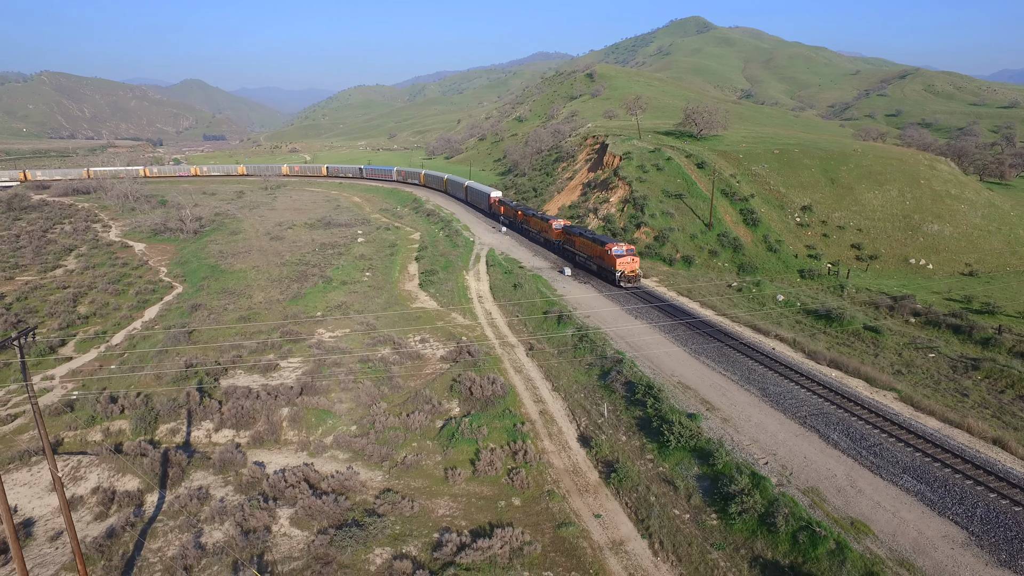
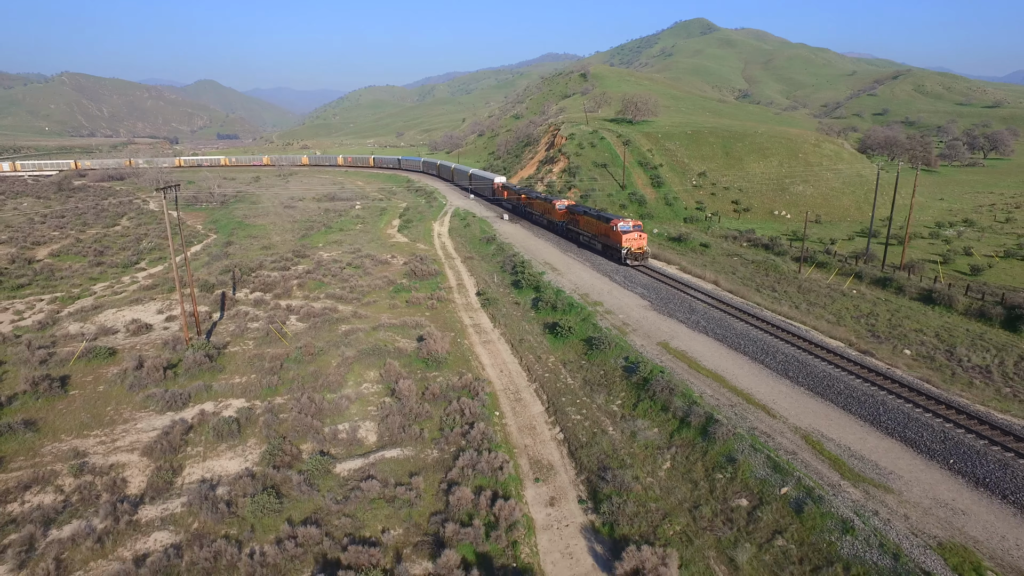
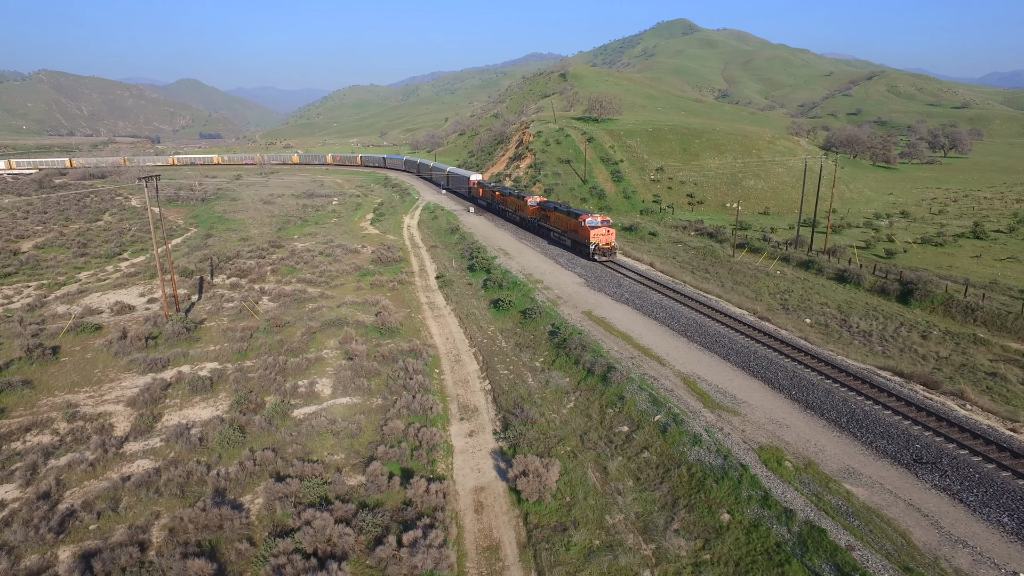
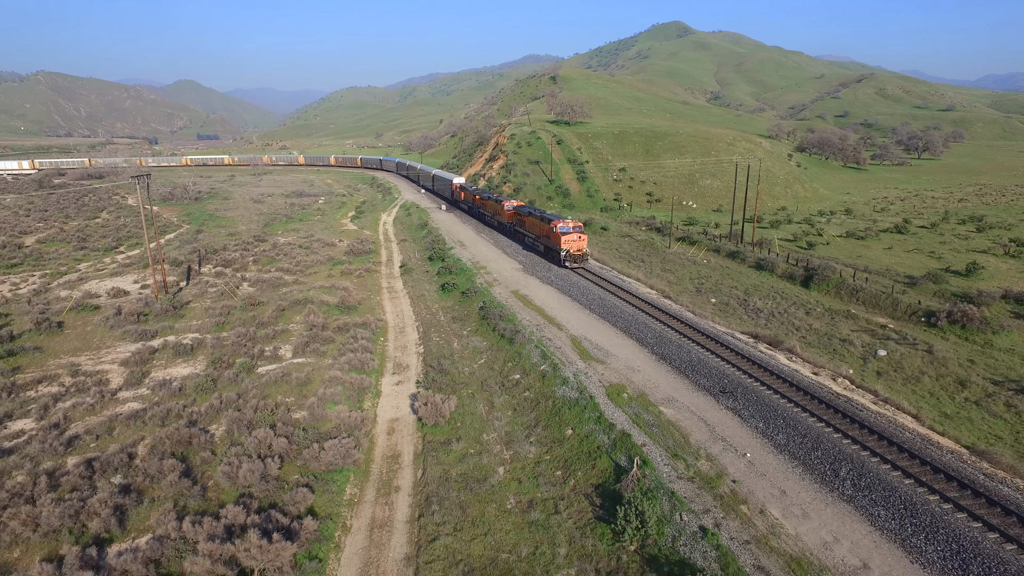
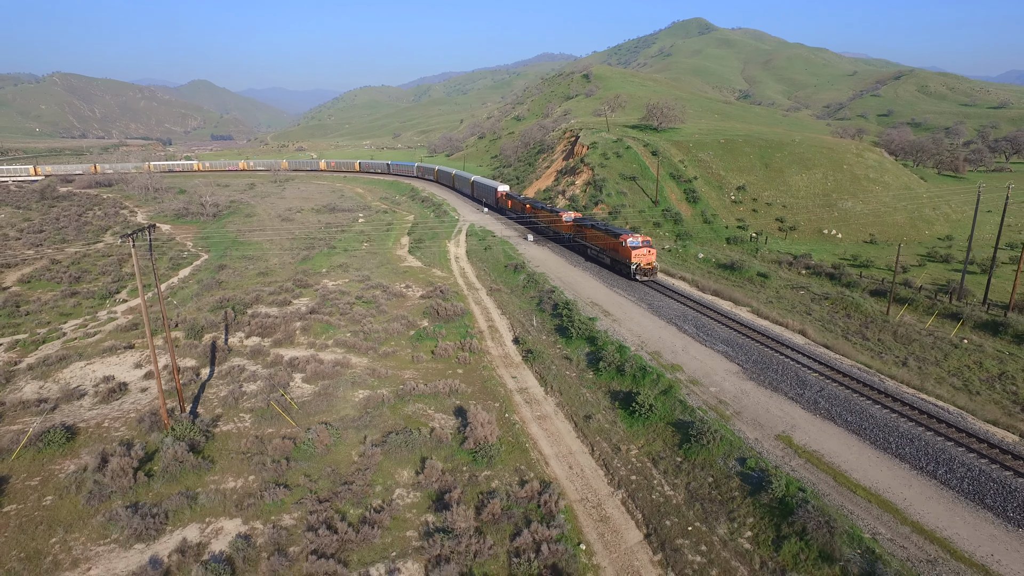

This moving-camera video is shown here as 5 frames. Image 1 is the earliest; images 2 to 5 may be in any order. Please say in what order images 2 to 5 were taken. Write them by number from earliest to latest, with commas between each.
5, 2, 3, 4
